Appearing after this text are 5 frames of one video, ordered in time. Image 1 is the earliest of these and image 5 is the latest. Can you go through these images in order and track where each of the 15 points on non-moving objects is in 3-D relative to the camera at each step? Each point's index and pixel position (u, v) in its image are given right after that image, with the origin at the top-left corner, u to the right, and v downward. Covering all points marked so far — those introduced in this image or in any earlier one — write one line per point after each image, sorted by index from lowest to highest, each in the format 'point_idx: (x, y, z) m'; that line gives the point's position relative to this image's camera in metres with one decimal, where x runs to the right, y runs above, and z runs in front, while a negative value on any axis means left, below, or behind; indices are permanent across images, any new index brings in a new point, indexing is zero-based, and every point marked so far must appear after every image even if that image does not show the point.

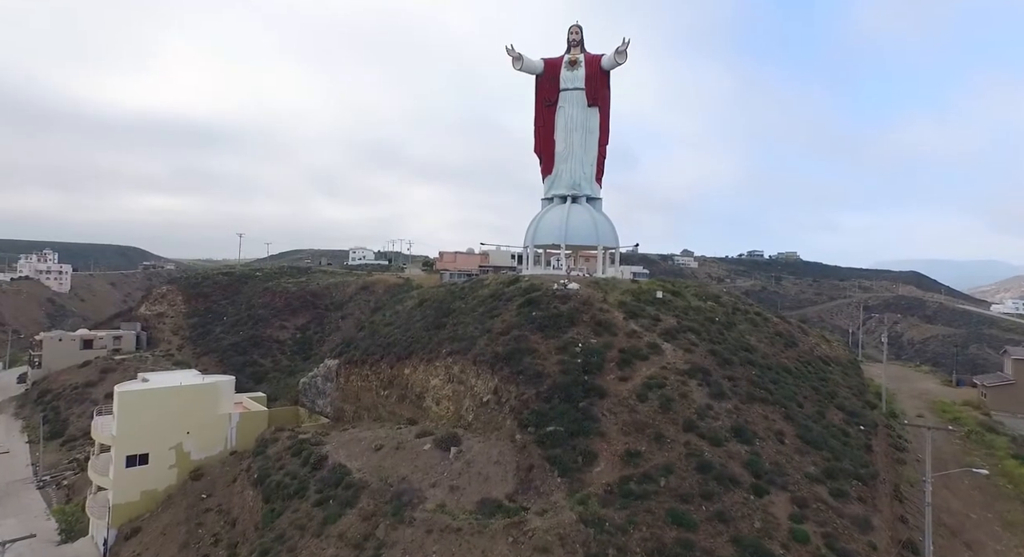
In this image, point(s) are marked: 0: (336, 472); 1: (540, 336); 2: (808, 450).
0: (-5.4, -5.9, +15.2) m
1: (+1.0, -2.0, +17.6) m
2: (+8.0, -4.6, +13.6) m
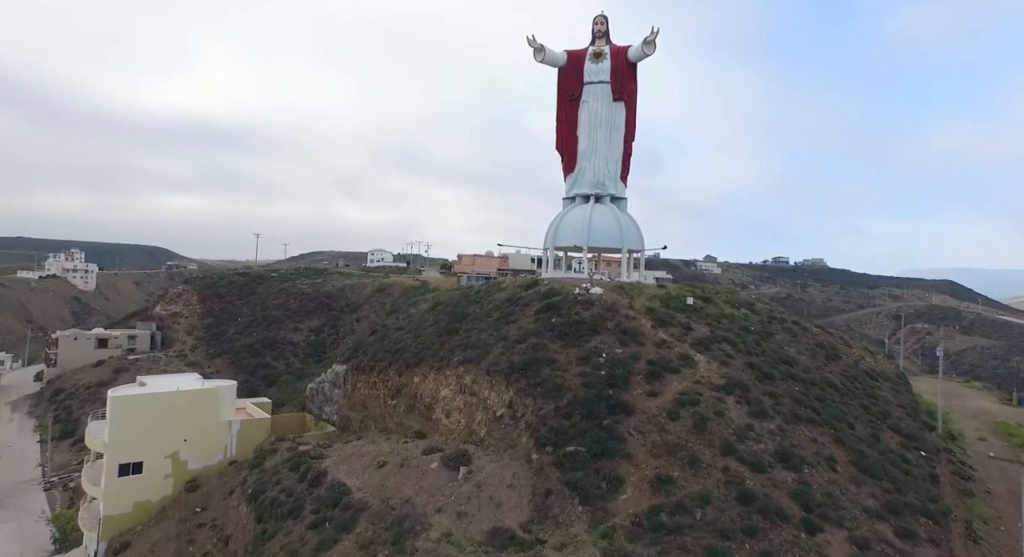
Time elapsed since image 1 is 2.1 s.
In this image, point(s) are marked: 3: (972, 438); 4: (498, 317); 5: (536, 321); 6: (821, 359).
0: (-4.9, -5.9, +13.9) m
1: (+1.6, -2.1, +16.2) m
2: (+8.3, -4.7, +11.9) m
3: (+16.5, -5.7, +18.1) m
4: (-0.6, -1.5, +19.3) m
5: (+0.8, -1.5, +17.7) m
6: (+11.5, -3.0, +18.7) m
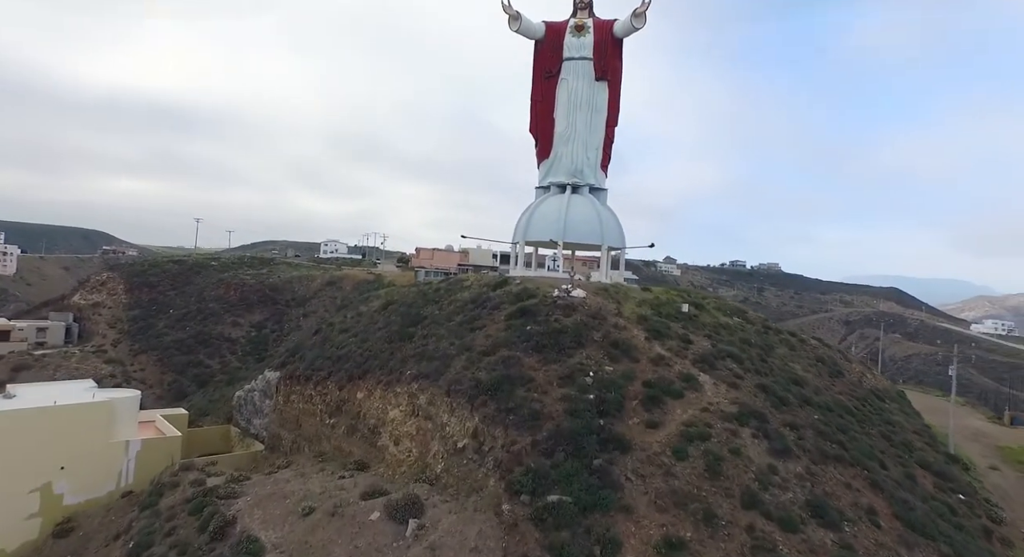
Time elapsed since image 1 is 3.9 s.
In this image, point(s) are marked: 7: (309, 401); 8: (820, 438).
0: (-5.7, -5.7, +10.5) m
1: (+0.7, -2.1, +13.3) m
2: (+7.7, -5.0, +9.6) m
3: (+15.4, -6.1, +16.4) m
4: (-1.6, -1.4, +16.2) m
5: (-0.1, -1.5, +14.8) m
6: (+10.4, -3.3, +16.6) m
7: (-7.2, -4.3, +17.8) m
8: (+7.1, -3.7, +11.6) m
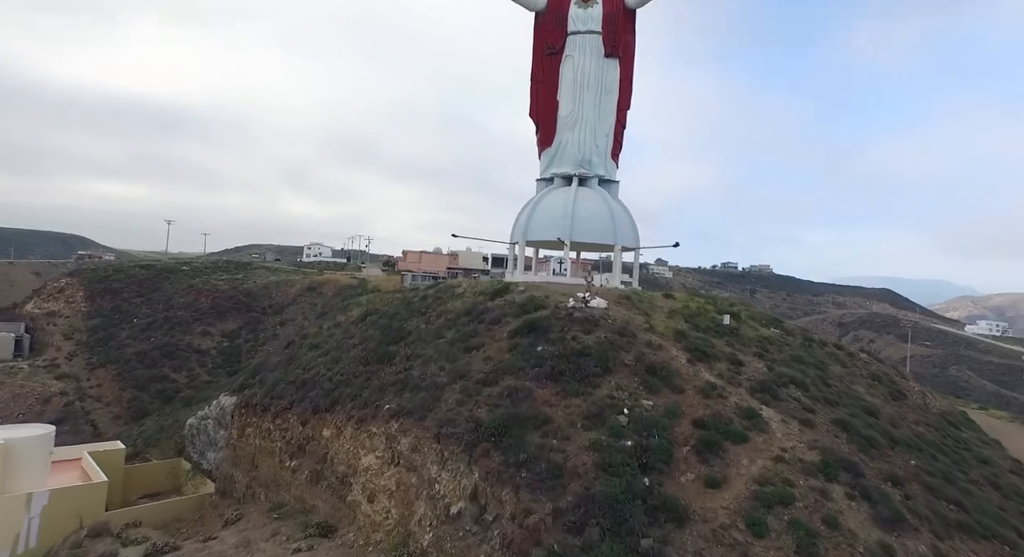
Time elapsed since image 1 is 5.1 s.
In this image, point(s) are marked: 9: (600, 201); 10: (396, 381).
0: (-5.5, -5.9, +7.4) m
1: (+0.8, -2.3, +10.3) m
2: (+8.0, -5.1, +6.8) m
3: (+15.5, -6.2, +13.7) m
4: (-1.6, -1.6, +13.2) m
5: (0.0, -1.6, +11.8) m
6: (+10.5, -3.4, +13.8) m
7: (-7.1, -4.6, +14.6) m
8: (+7.3, -3.8, +8.8) m
9: (+3.4, +2.9, +19.4) m
10: (-2.9, -2.5, +12.6) m
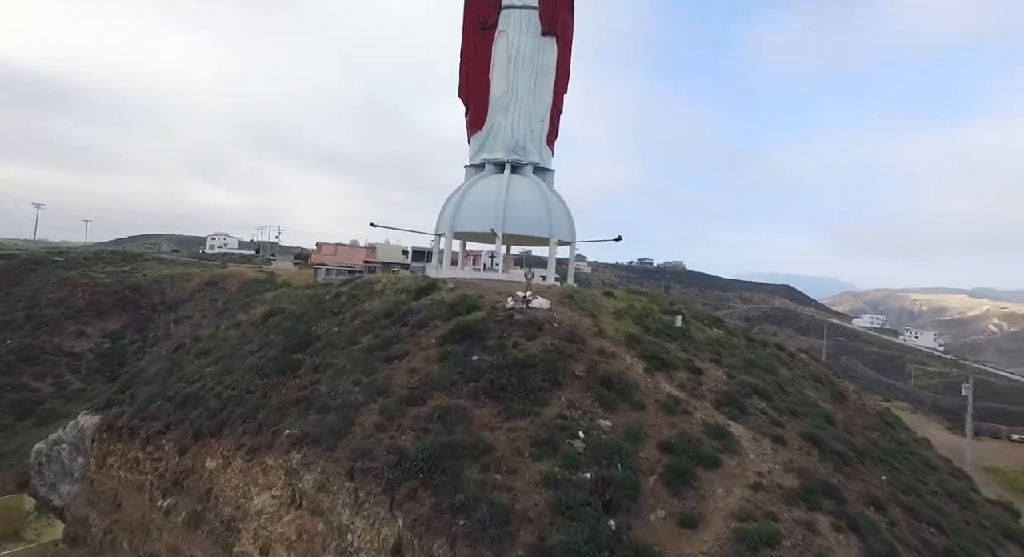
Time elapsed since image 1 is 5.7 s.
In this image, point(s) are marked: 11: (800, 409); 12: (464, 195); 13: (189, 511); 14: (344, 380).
0: (-6.1, -5.8, +4.8) m
1: (-0.3, -2.2, +8.6) m
2: (+7.3, -5.1, +6.1) m
3: (+13.7, -6.2, +14.1) m
4: (-3.1, -1.5, +11.0) m
5: (-1.3, -1.6, +9.9) m
6: (+8.8, -3.4, +13.5) m
7: (-8.8, -4.4, +11.7) m
8: (+6.3, -3.8, +8.0) m
9: (+1.0, +3.1, +17.8) m
10: (-4.3, -2.4, +10.2) m
11: (+6.1, -2.8, +10.7) m
12: (-1.6, +2.9, +17.8) m
13: (-6.4, -4.7, +10.0) m
14: (-3.4, -2.1, +10.2) m
